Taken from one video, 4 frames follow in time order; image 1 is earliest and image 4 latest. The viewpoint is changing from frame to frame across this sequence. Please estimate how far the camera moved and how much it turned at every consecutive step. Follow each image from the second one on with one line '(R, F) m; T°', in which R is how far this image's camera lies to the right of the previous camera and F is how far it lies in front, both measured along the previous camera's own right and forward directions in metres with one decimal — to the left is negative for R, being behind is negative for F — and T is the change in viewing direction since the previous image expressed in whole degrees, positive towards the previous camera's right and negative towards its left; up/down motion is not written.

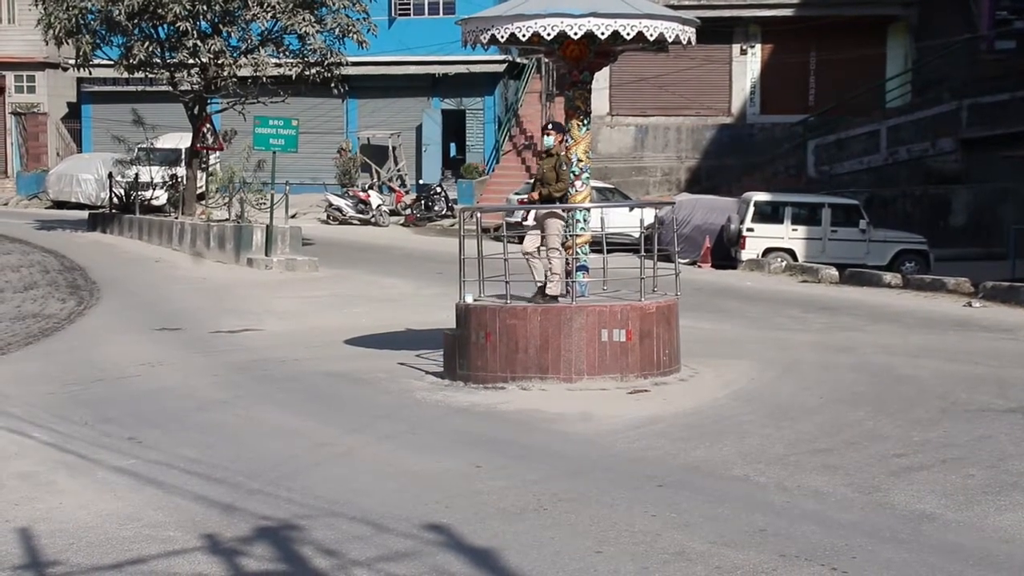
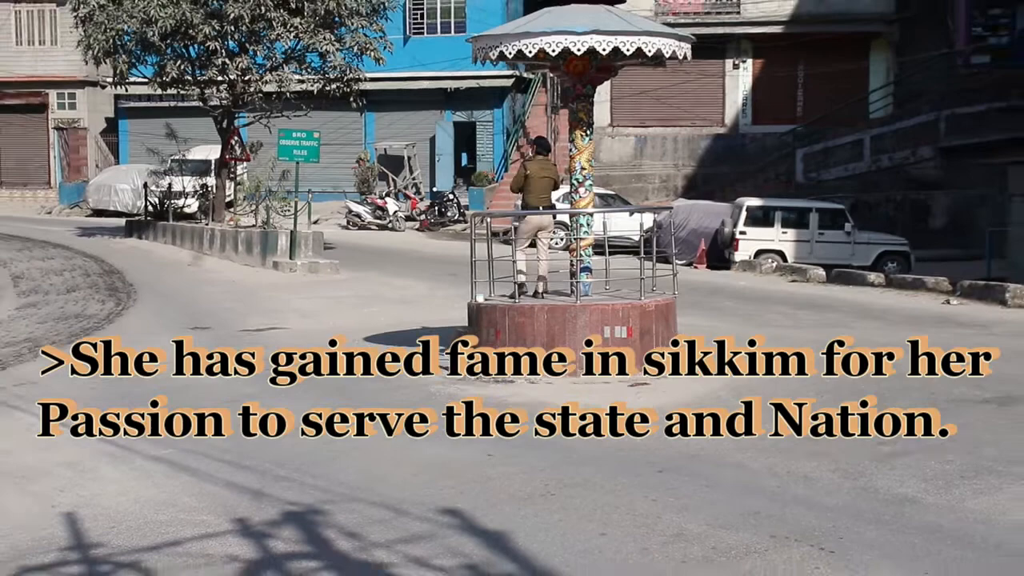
(0.0, -0.6) m; -1°
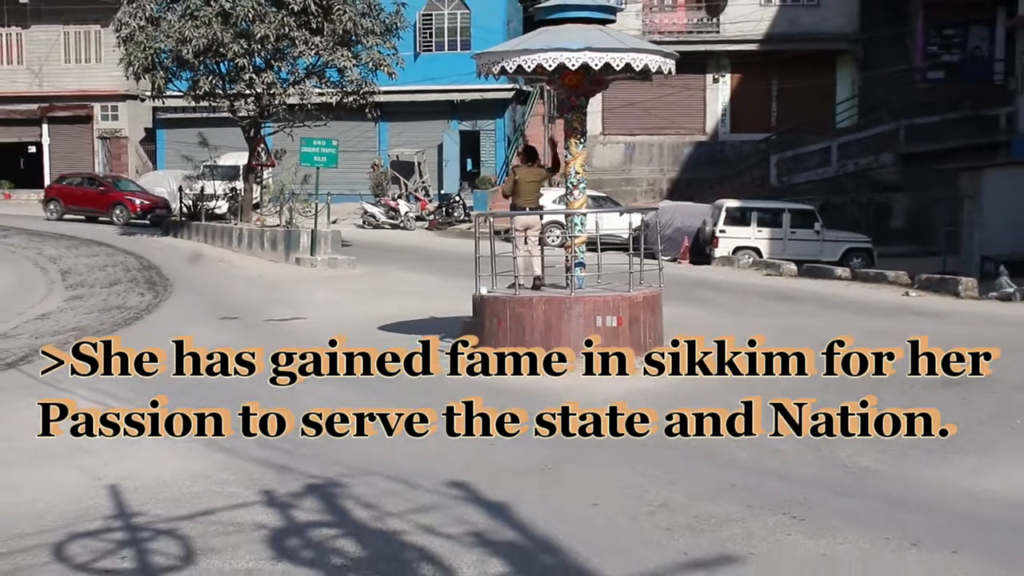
(0.0, -0.9) m; 0°
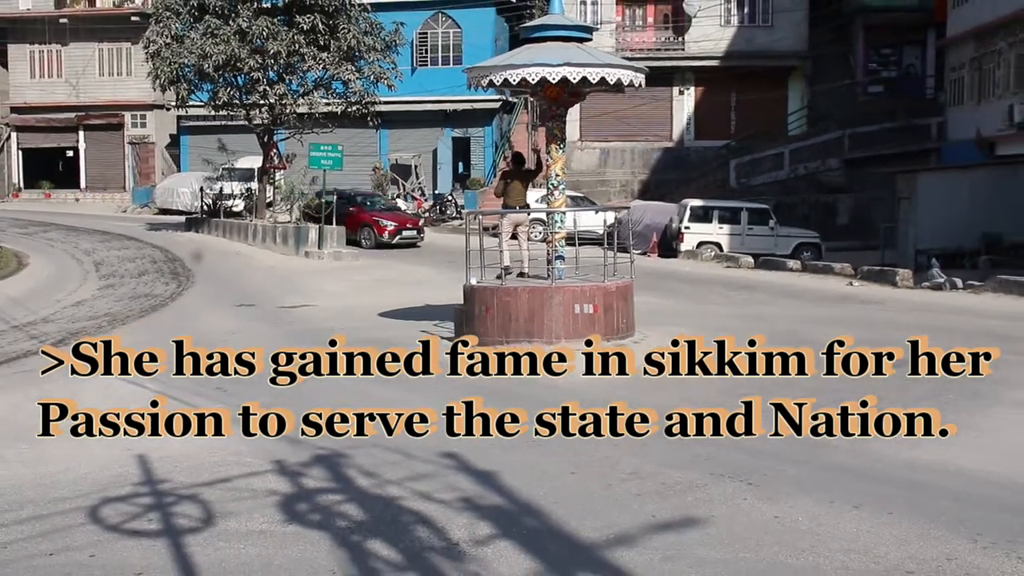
(0.0, -1.1) m; +1°
